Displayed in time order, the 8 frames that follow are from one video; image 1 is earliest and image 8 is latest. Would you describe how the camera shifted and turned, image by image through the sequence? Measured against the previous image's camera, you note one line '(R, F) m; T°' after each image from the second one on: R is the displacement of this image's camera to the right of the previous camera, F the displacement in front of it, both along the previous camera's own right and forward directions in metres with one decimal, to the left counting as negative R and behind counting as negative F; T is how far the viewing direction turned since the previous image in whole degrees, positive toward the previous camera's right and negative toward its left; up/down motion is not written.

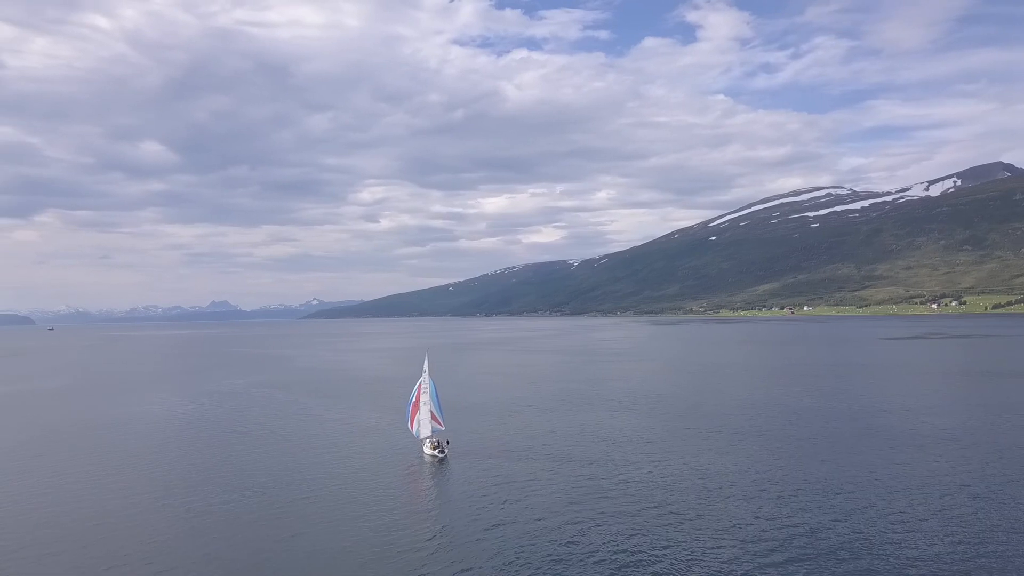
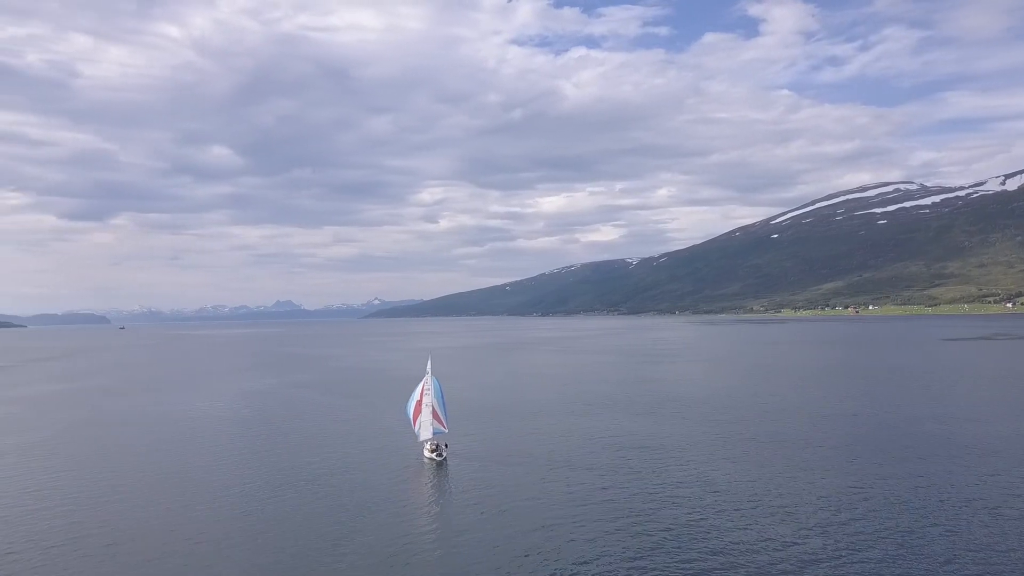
(+2.2, +0.3) m; -4°
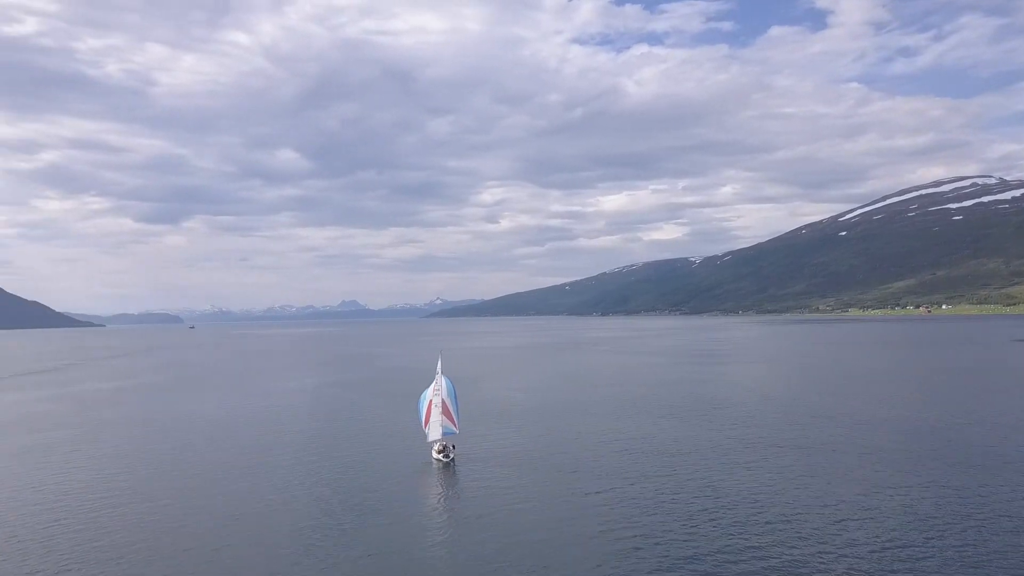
(+2.7, +0.6) m; -4°
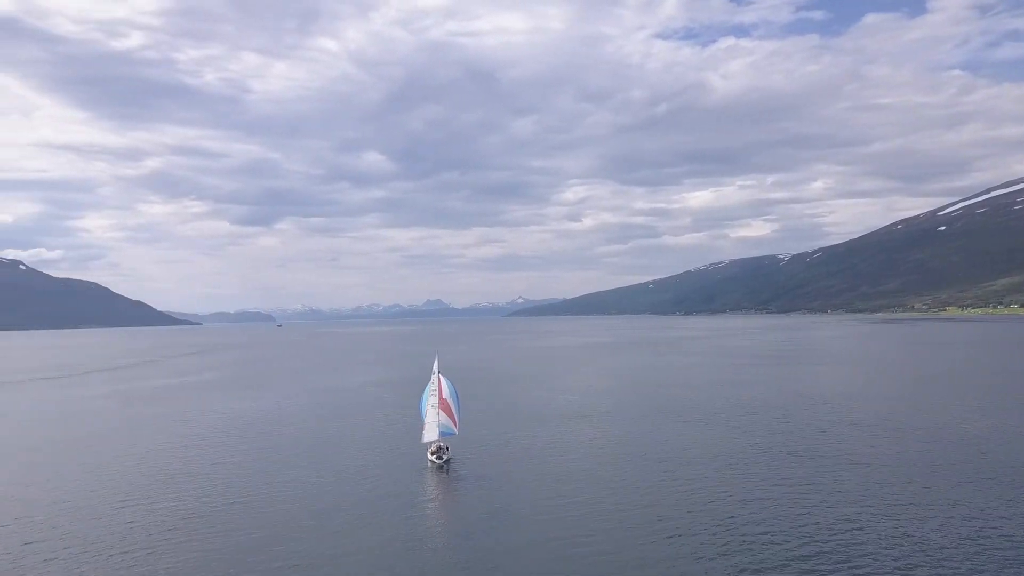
(+4.4, +0.9) m; -6°
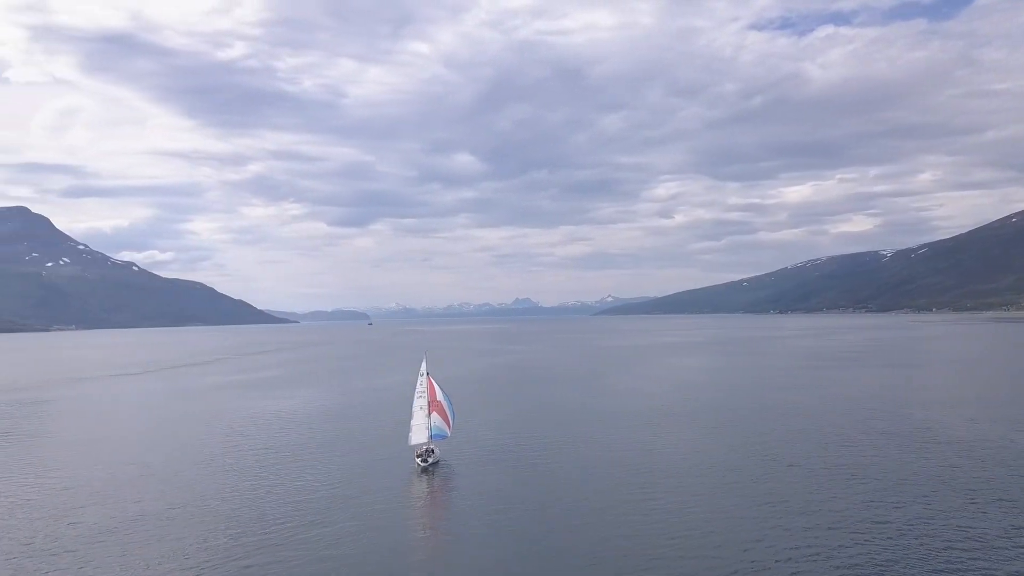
(+5.2, +0.9) m; -6°
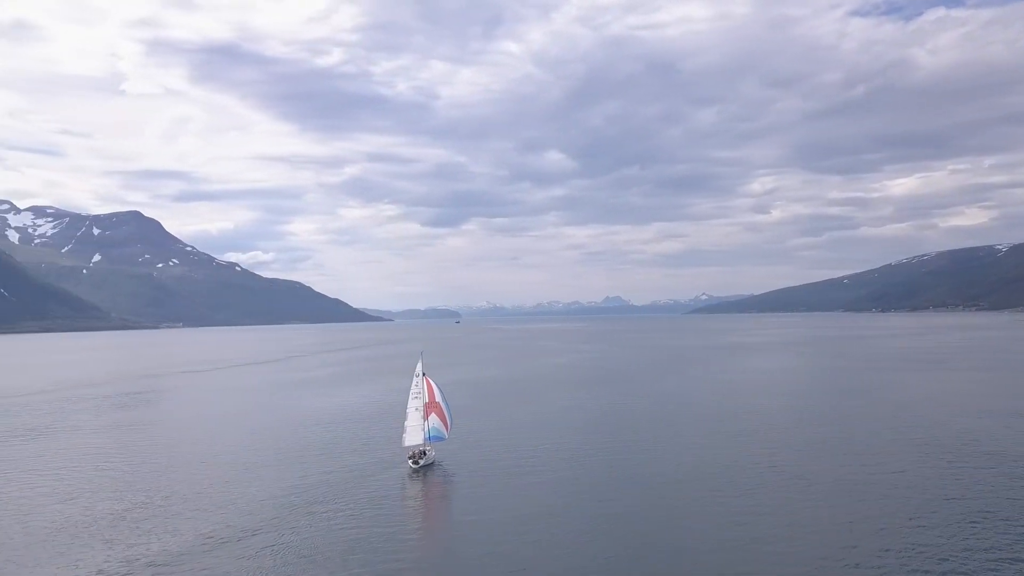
(+4.8, +1.2) m; -6°
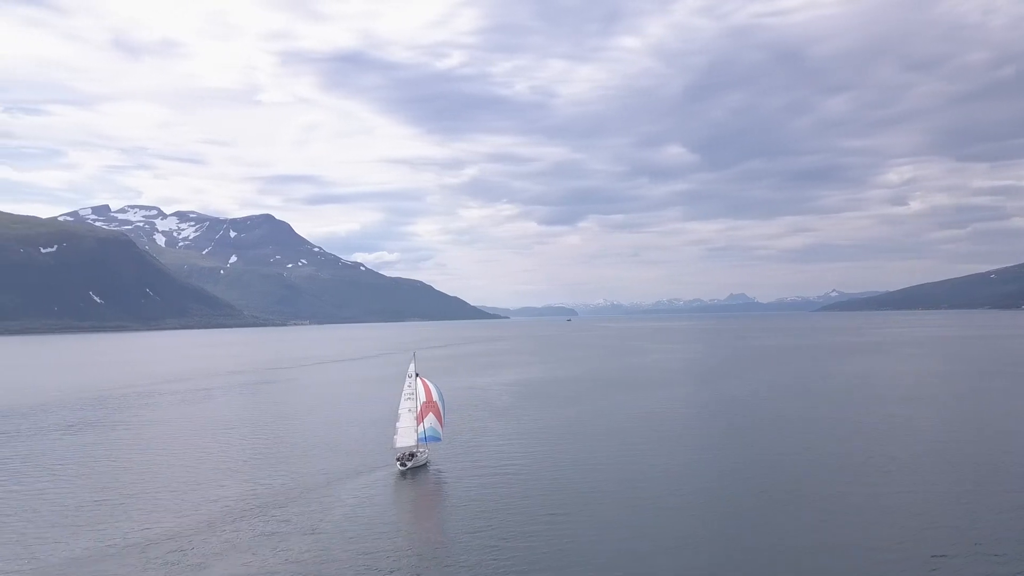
(+6.3, +1.4) m; -8°
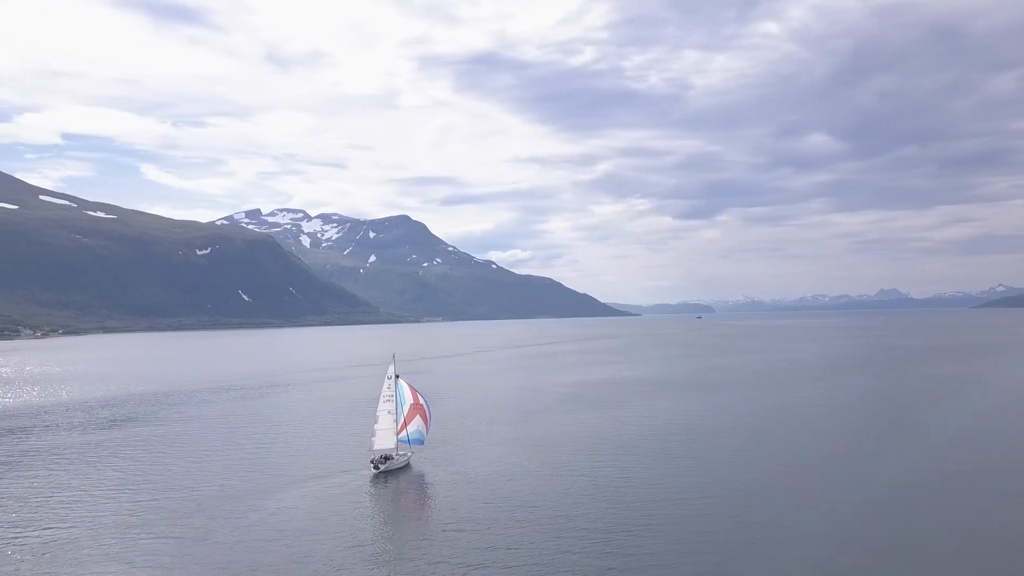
(+7.6, +2.1) m; -9°
